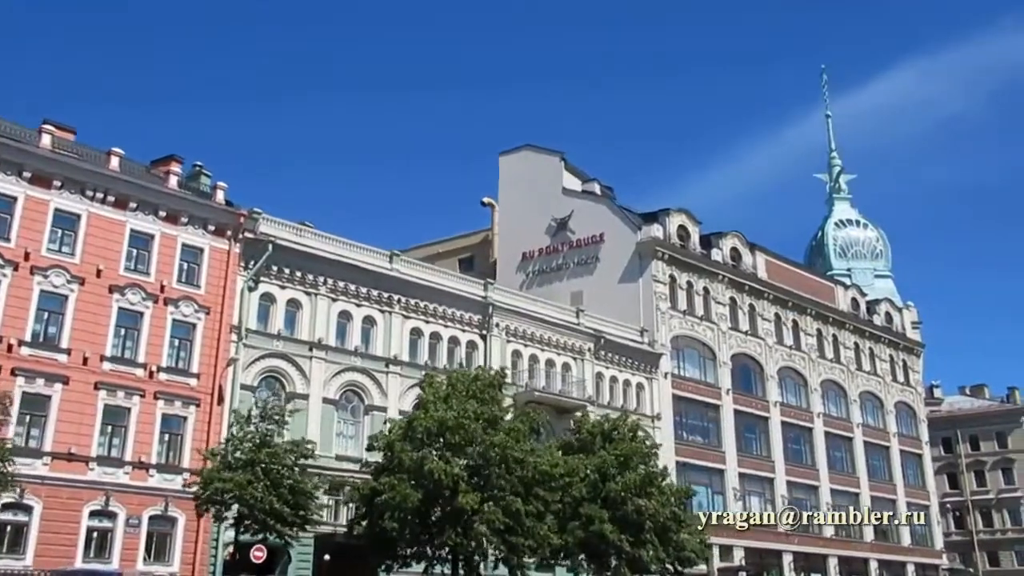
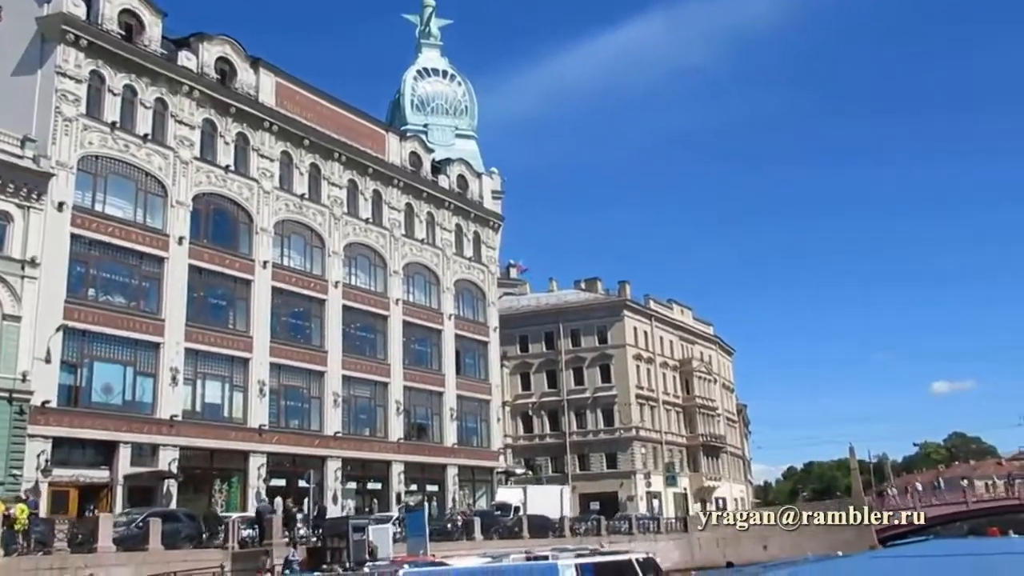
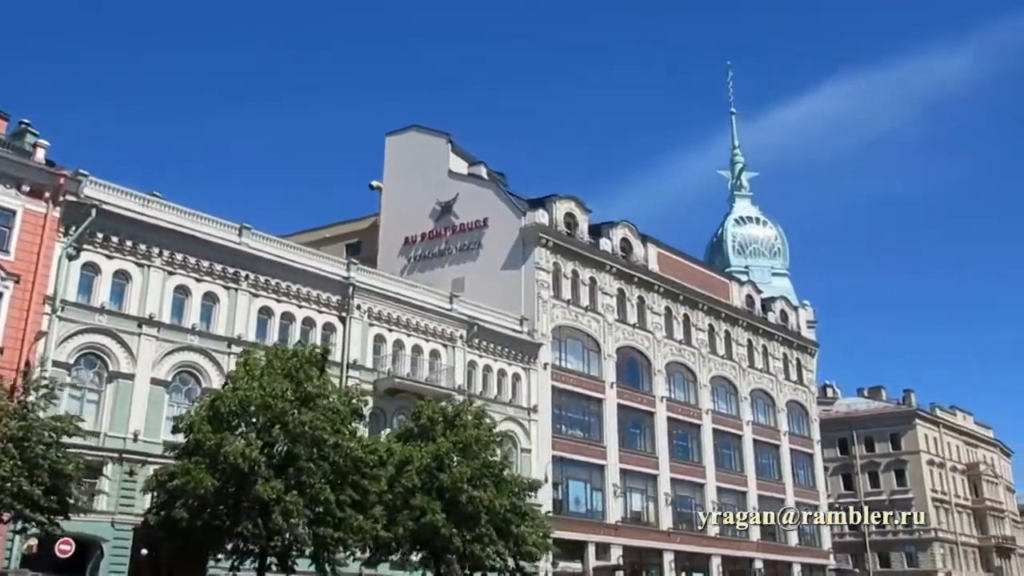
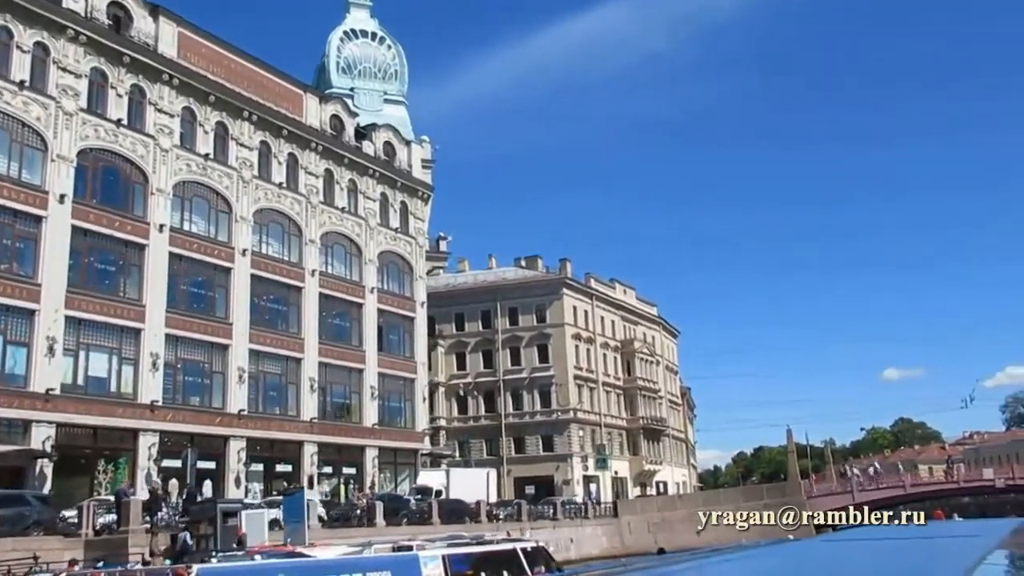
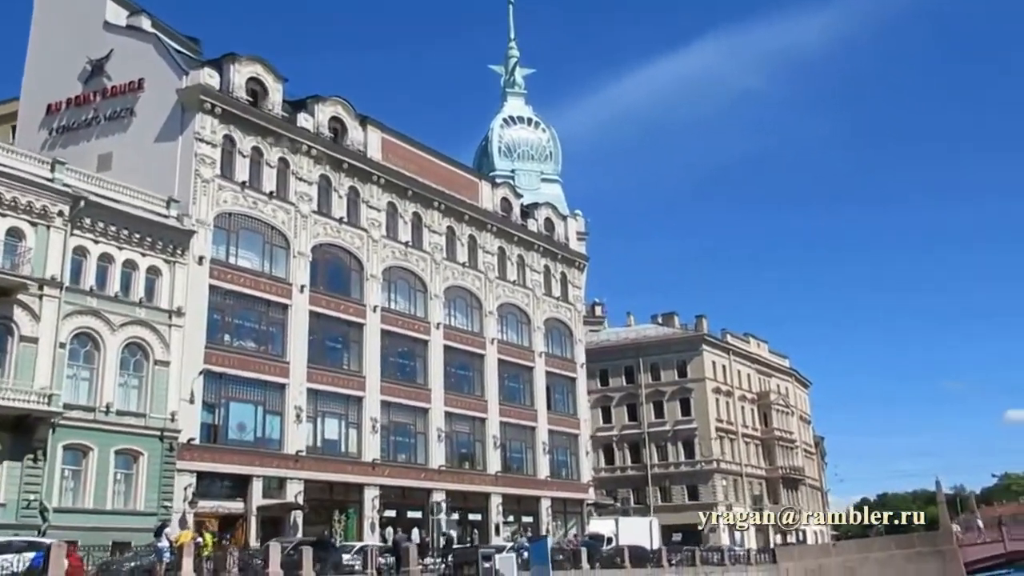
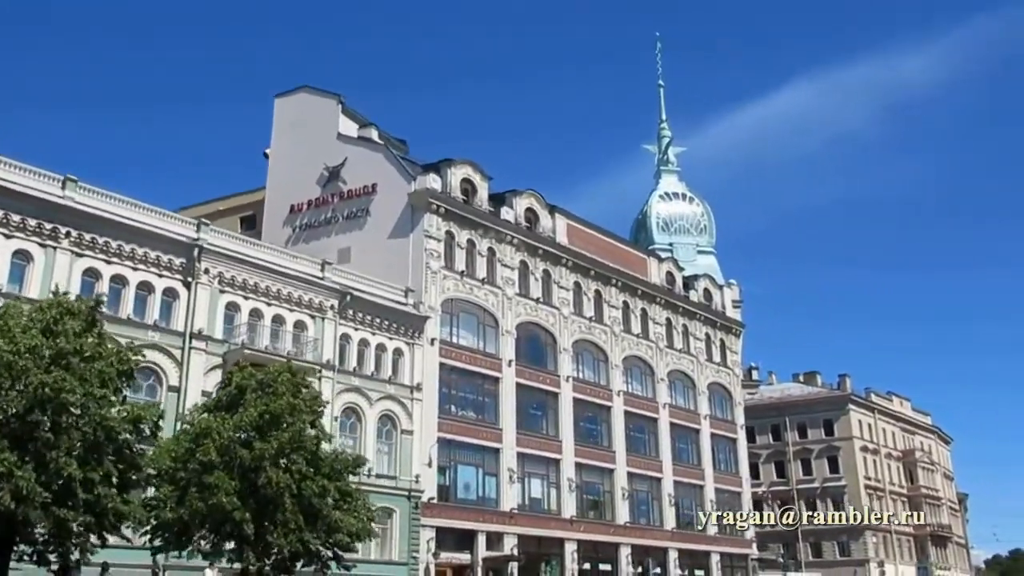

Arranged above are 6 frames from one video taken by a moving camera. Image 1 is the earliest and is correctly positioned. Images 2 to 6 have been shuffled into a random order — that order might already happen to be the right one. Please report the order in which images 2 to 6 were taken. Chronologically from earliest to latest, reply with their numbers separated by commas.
3, 6, 5, 2, 4
